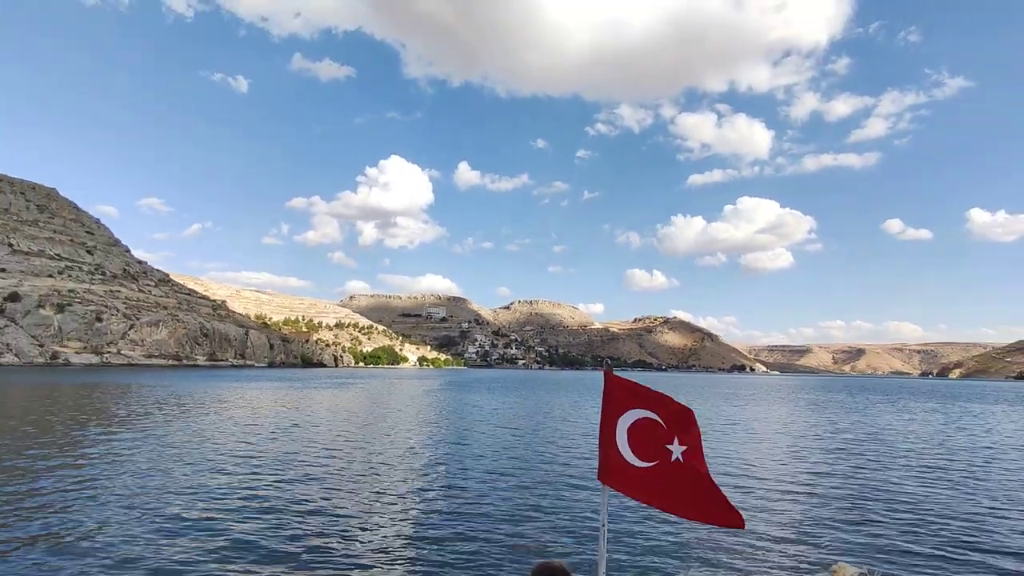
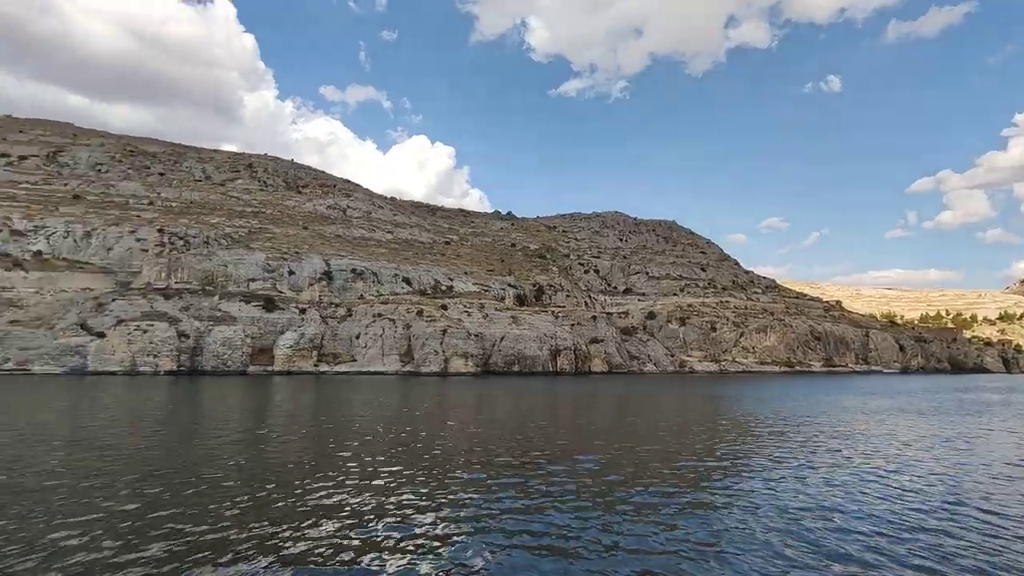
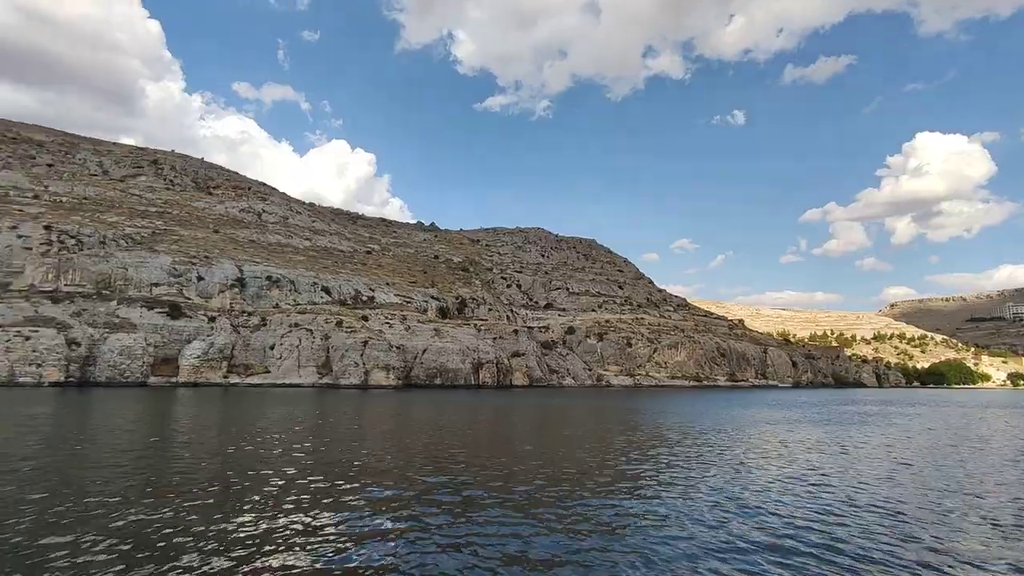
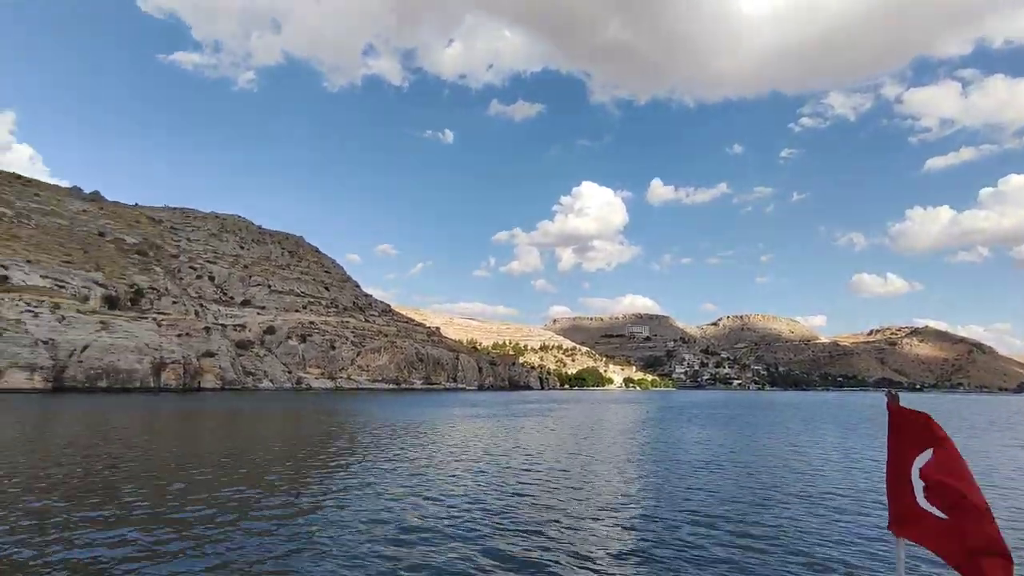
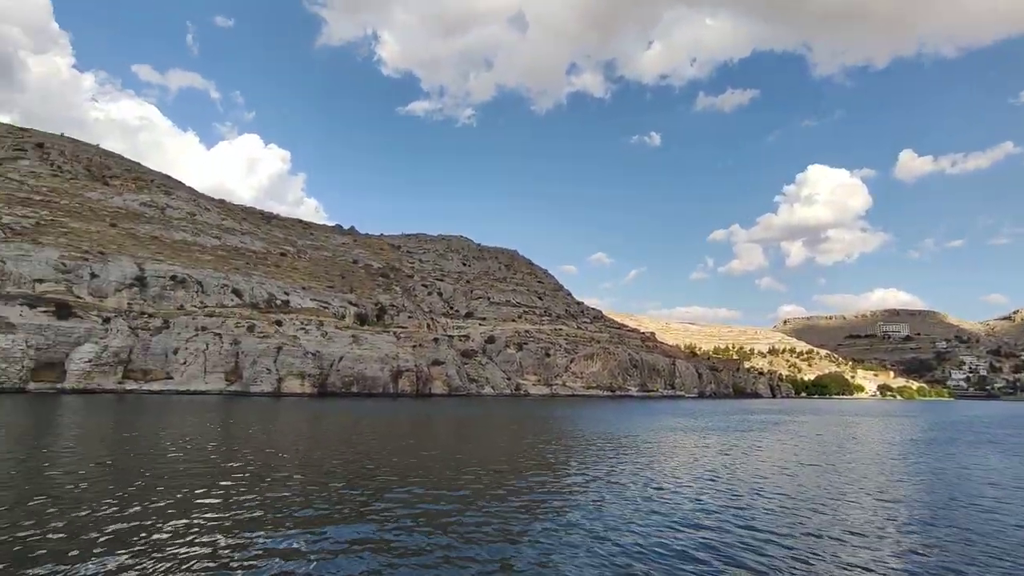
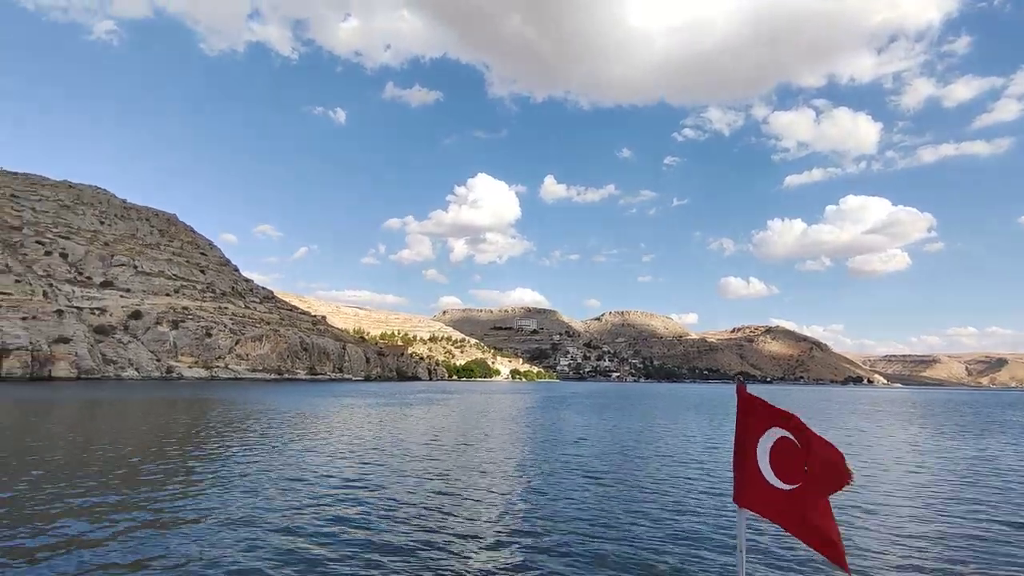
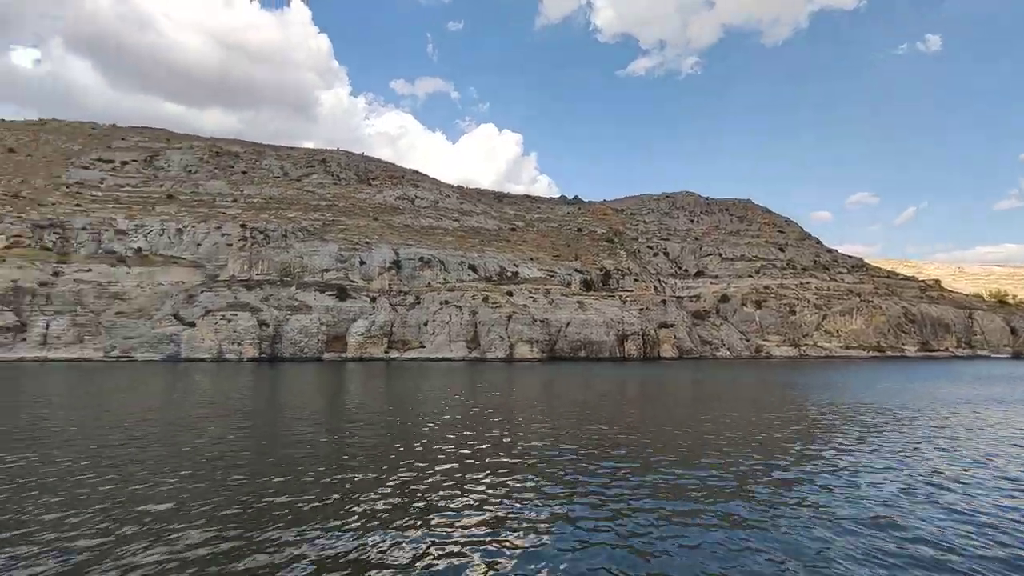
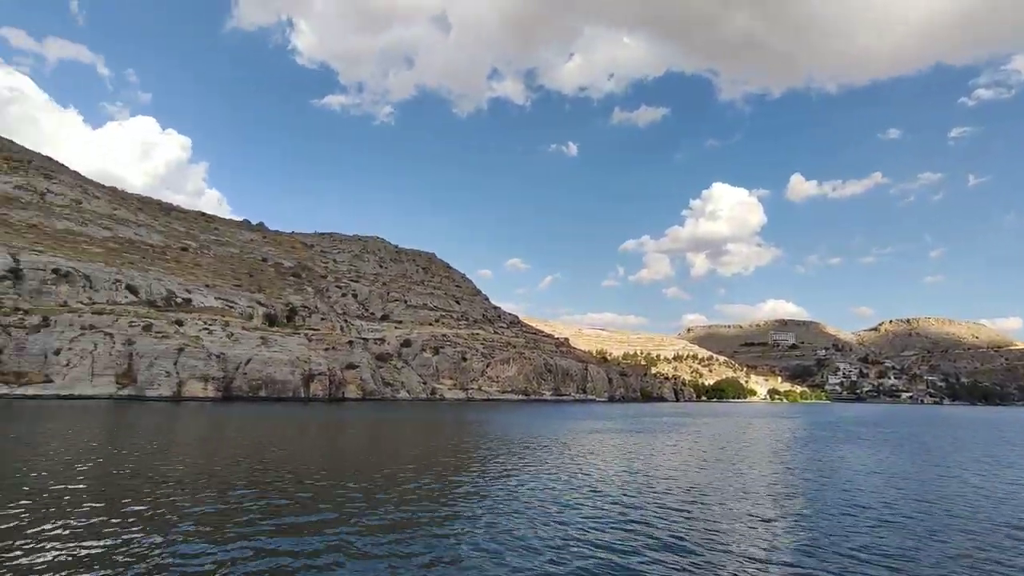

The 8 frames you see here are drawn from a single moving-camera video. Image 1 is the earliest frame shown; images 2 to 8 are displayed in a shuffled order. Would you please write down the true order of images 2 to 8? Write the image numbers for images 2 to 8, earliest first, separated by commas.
6, 4, 8, 5, 3, 2, 7
